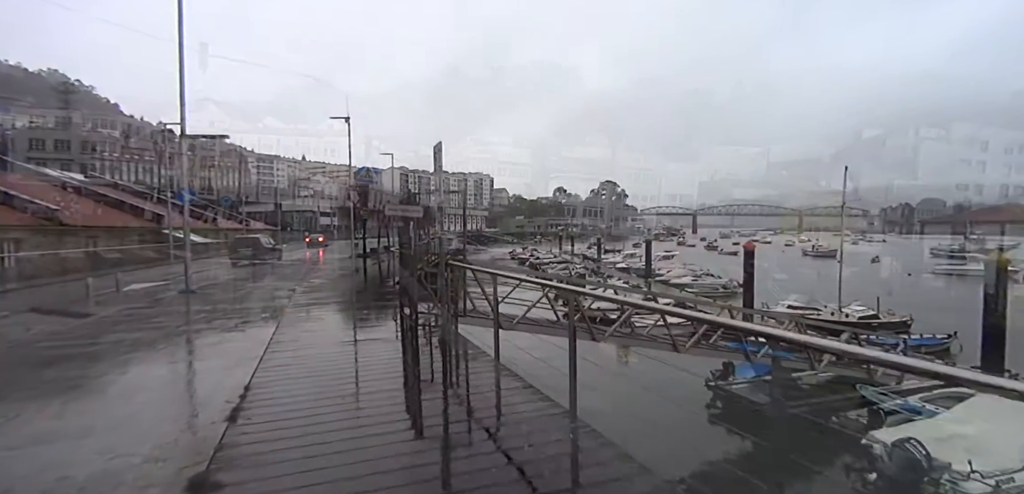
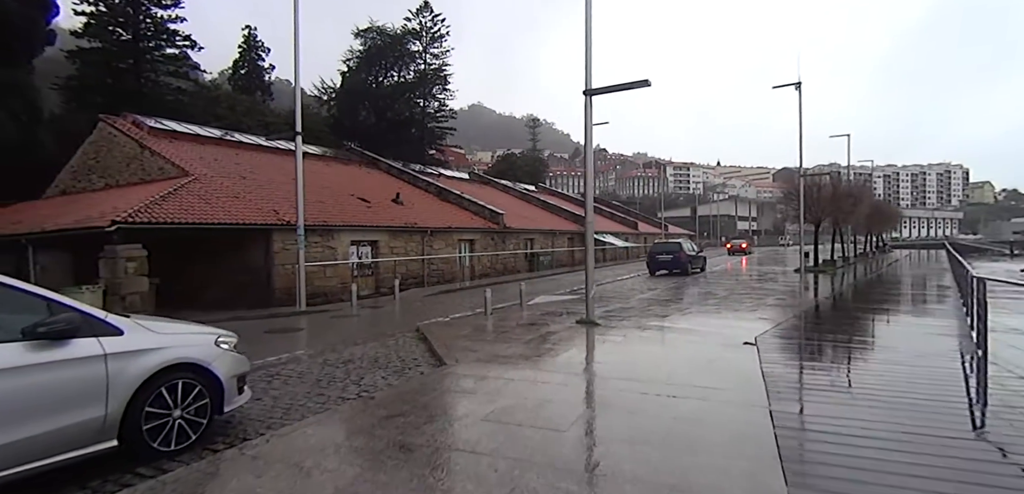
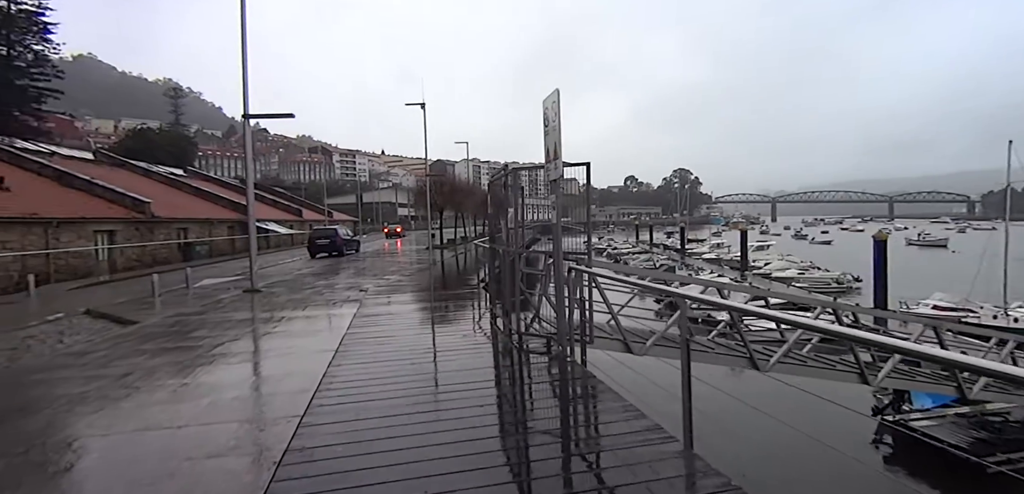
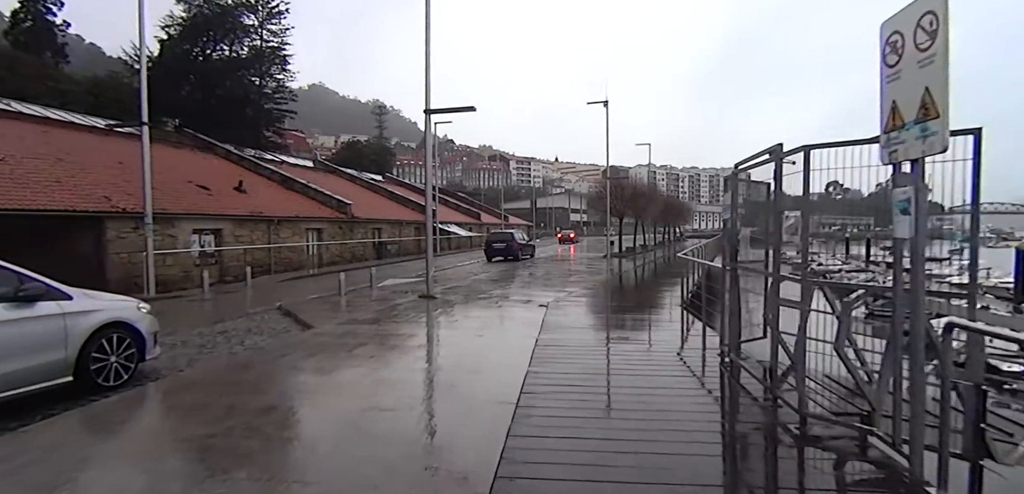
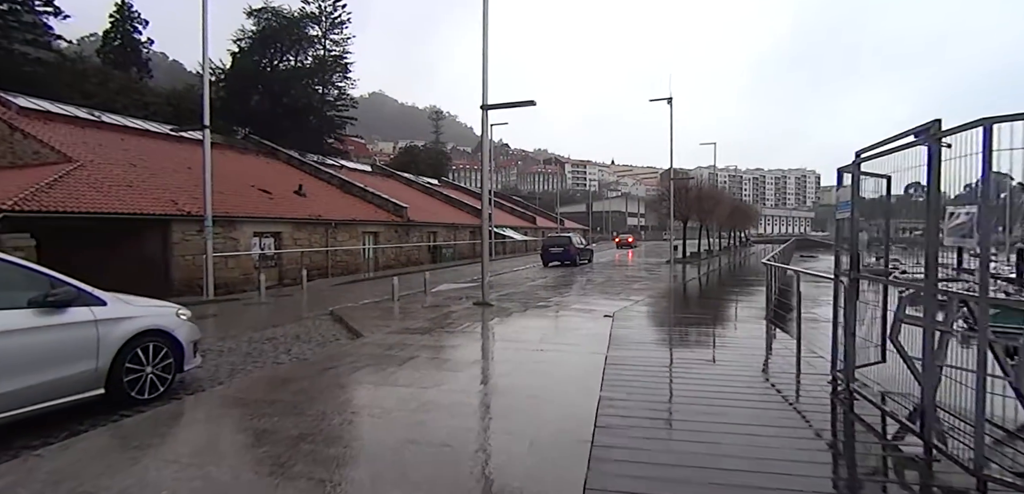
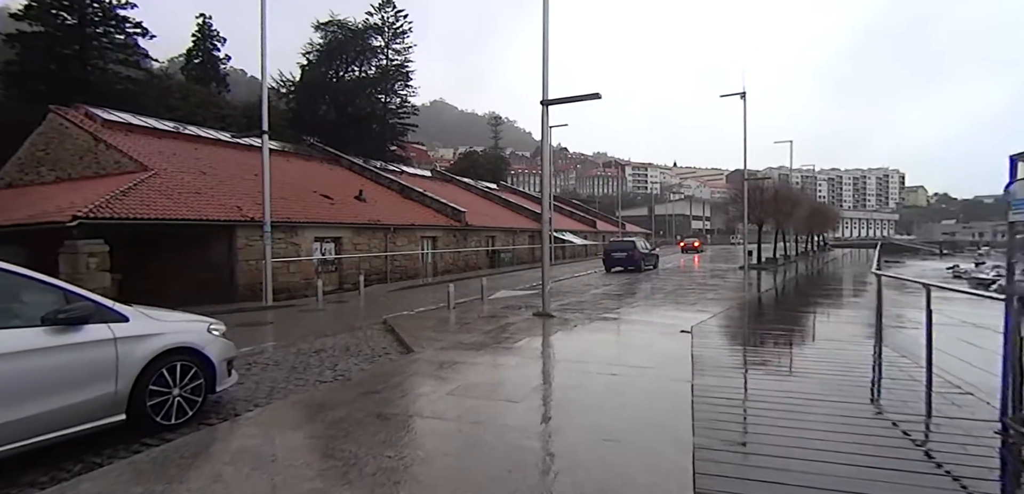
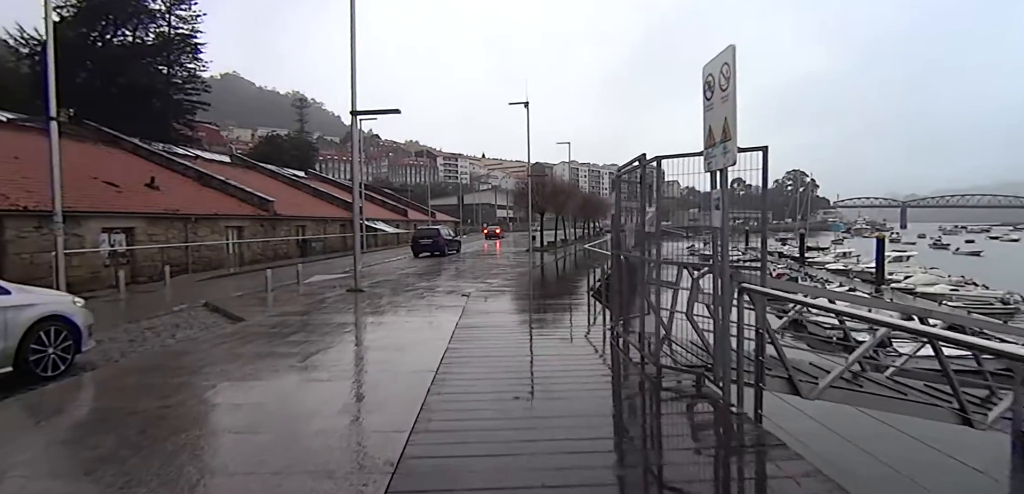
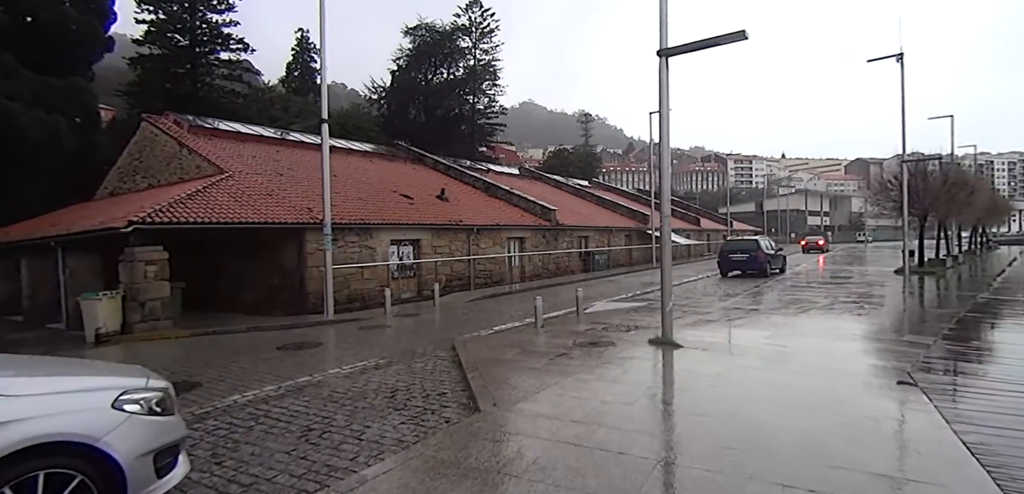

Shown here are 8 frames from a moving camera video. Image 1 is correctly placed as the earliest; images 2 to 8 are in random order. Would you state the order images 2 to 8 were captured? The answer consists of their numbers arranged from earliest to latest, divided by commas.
3, 7, 4, 5, 6, 2, 8
